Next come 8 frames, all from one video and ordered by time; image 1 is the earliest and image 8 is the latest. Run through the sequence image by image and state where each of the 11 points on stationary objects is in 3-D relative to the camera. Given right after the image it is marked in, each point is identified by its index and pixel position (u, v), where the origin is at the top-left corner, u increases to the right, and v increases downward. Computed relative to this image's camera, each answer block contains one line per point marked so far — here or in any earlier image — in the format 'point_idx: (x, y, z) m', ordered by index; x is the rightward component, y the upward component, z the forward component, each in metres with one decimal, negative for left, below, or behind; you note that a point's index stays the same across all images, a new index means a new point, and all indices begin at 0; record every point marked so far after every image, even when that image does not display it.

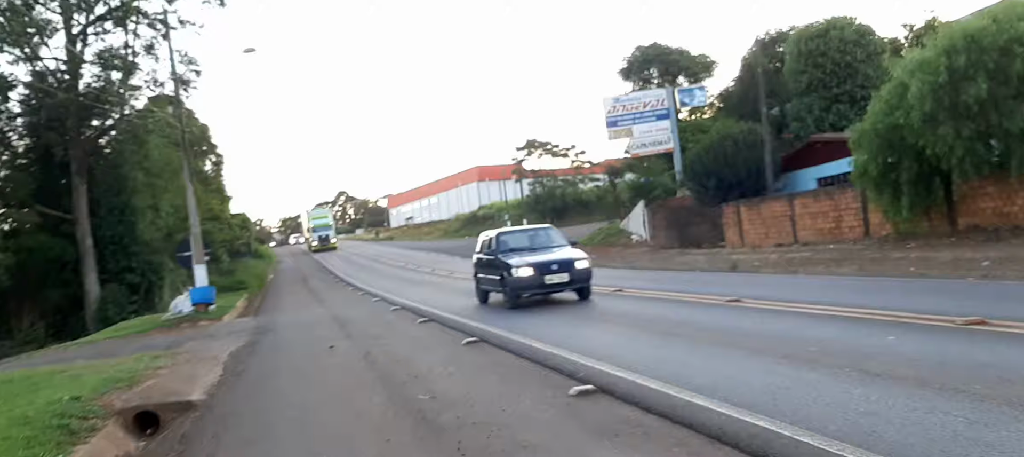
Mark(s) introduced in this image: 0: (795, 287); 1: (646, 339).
0: (+5.6, -1.1, +19.0) m
1: (+1.7, -1.4, +12.2) m
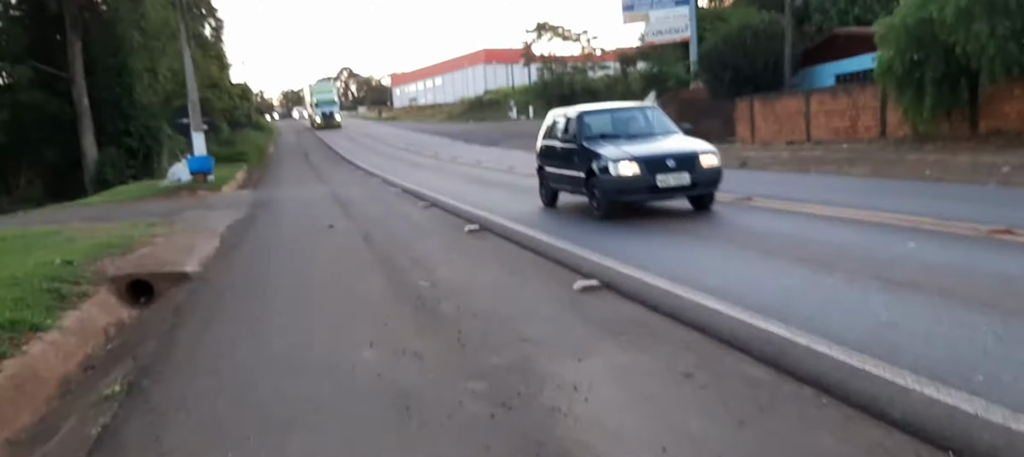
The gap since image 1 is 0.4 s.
0: (+5.7, +0.9, +18.6) m
1: (+1.8, -0.1, +11.8) m
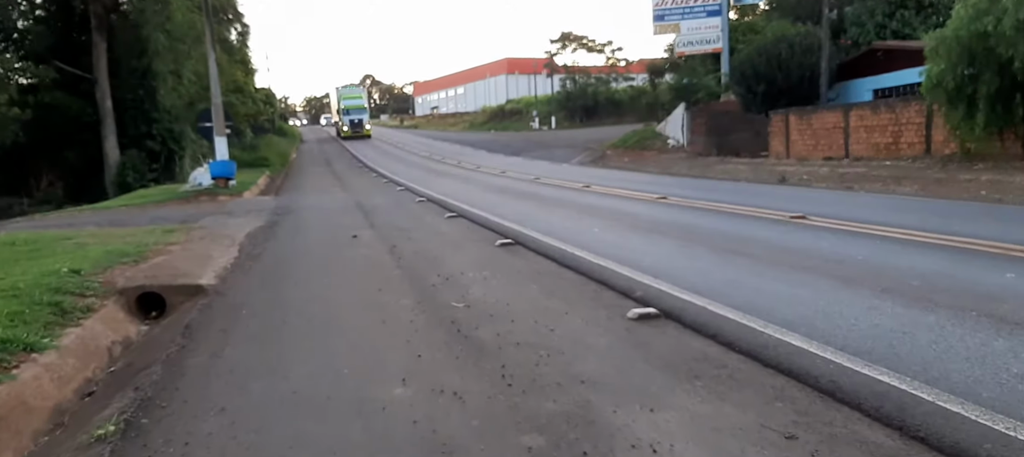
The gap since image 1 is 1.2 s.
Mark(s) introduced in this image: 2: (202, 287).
0: (+6.4, +0.5, +17.6) m
1: (+2.2, -0.3, +10.9) m
2: (-3.4, -0.7, +10.6) m
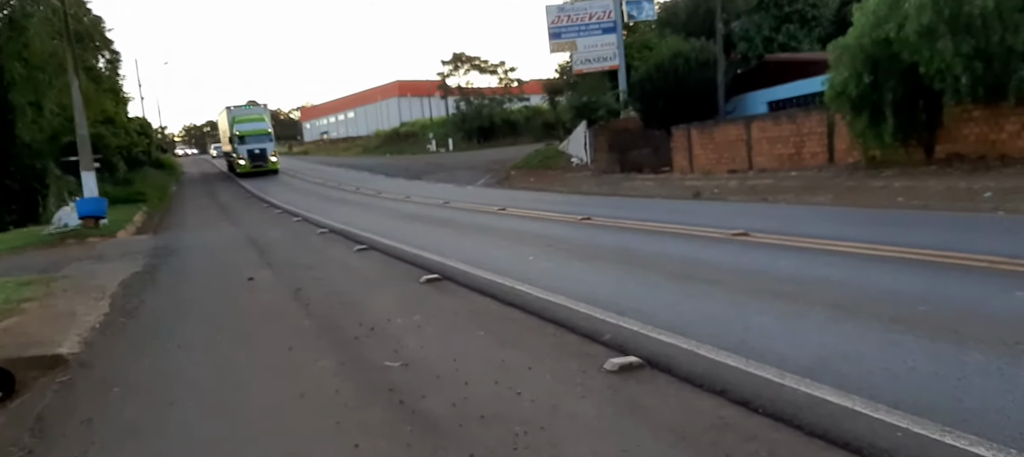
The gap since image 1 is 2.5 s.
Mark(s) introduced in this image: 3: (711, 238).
0: (+4.8, +0.2, +16.7) m
1: (+1.5, -0.5, +9.6) m
2: (-4.0, -1.1, +8.6) m
3: (+2.7, -0.2, +12.7) m
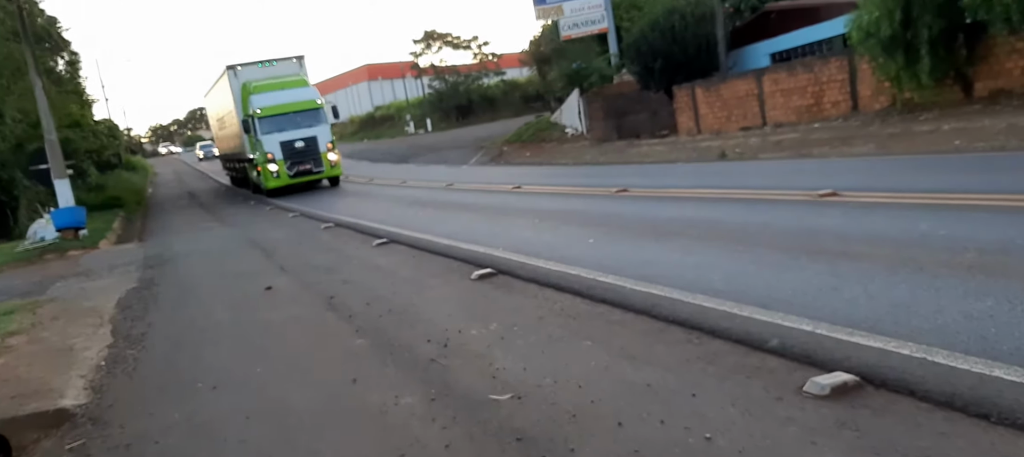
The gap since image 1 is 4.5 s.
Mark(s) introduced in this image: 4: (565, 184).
0: (+5.3, +0.9, +15.1) m
1: (+2.3, -0.3, +7.9) m
2: (-3.2, -1.3, +6.8) m
3: (+3.3, +0.3, +11.1) m
4: (+1.0, +0.9, +19.4) m
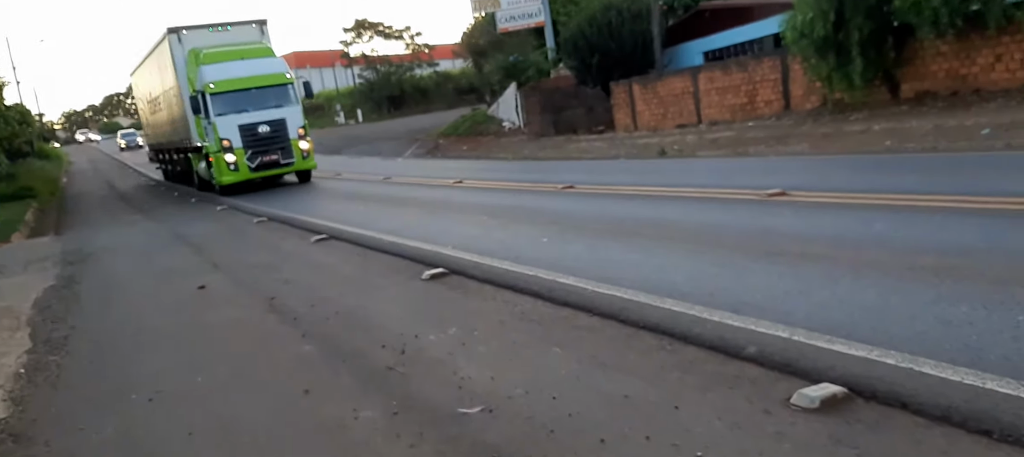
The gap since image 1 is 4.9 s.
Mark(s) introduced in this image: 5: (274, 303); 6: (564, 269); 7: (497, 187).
0: (+4.5, +1.0, +15.2) m
1: (+1.9, -0.3, +7.8) m
2: (-3.4, -1.3, +6.3) m
3: (+2.7, +0.3, +11.0) m
4: (-0.1, +1.0, +19.2) m
5: (-2.4, -0.7, +9.5) m
6: (+0.5, -0.4, +8.8) m
7: (-0.3, +0.8, +17.6) m
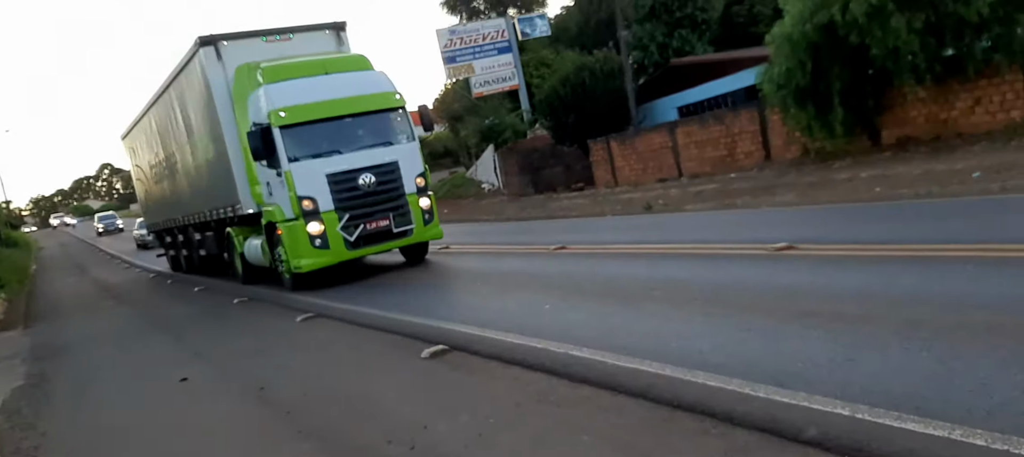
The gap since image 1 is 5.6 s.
0: (+4.3, +0.1, +14.7) m
1: (+2.0, -0.8, +7.2) m
2: (-3.3, -1.9, +5.6) m
3: (+2.7, -0.4, +10.5) m
4: (-0.4, -0.3, +18.6) m
5: (-2.3, -1.5, +8.8) m
6: (+0.5, -1.0, +8.3) m
7: (-0.5, -0.4, +17.0) m
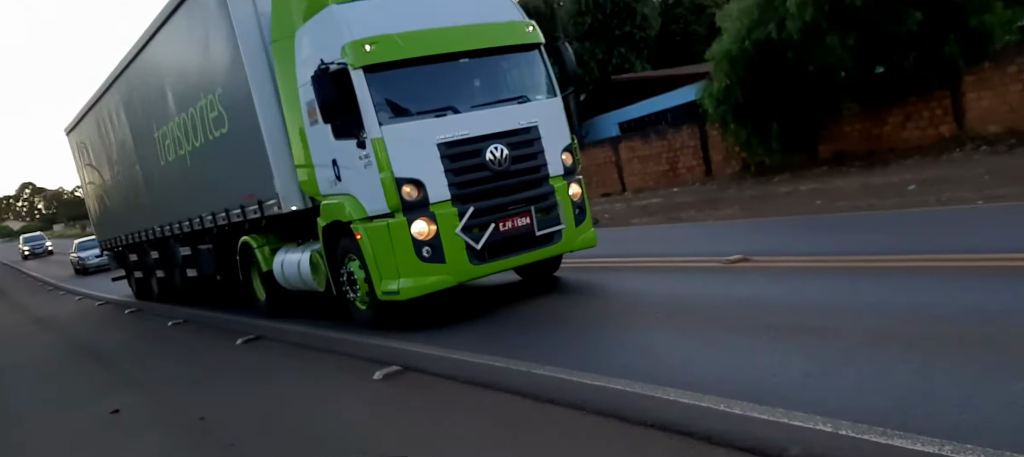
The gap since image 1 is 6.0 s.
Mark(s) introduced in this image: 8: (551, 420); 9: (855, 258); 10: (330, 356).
0: (+3.5, -0.1, +14.7) m
1: (+1.7, -0.8, +7.1) m
2: (-3.4, -2.0, +5.0) m
3: (+2.2, -0.5, +10.4) m
4: (-1.5, -0.6, +18.3) m
5: (-2.7, -1.7, +8.3) m
6: (+0.2, -1.1, +8.0) m
7: (-1.4, -0.7, +16.7) m
8: (+0.3, -1.3, +6.3) m
9: (+3.5, -0.3, +9.7) m
10: (-2.0, -1.4, +10.2) m
